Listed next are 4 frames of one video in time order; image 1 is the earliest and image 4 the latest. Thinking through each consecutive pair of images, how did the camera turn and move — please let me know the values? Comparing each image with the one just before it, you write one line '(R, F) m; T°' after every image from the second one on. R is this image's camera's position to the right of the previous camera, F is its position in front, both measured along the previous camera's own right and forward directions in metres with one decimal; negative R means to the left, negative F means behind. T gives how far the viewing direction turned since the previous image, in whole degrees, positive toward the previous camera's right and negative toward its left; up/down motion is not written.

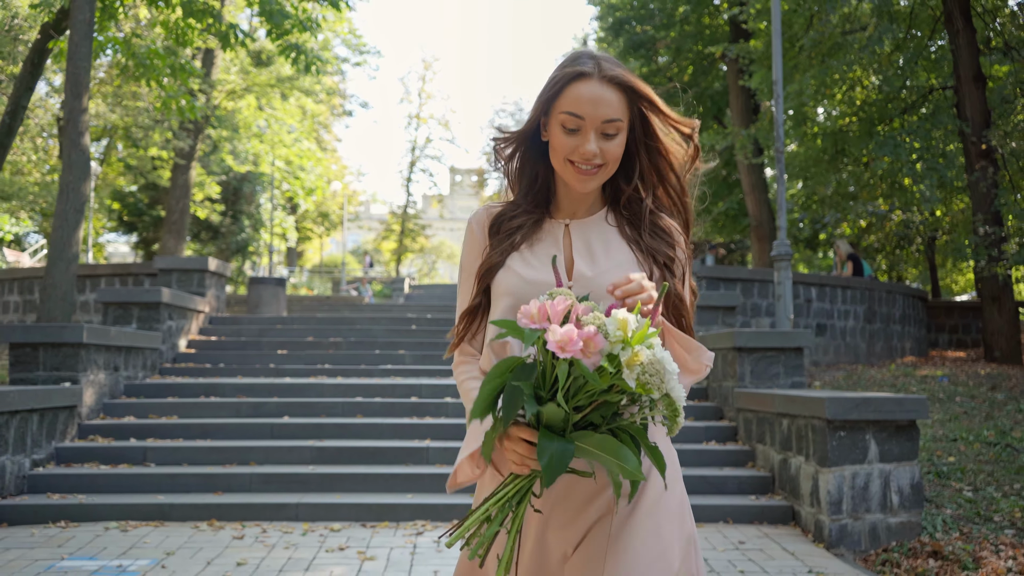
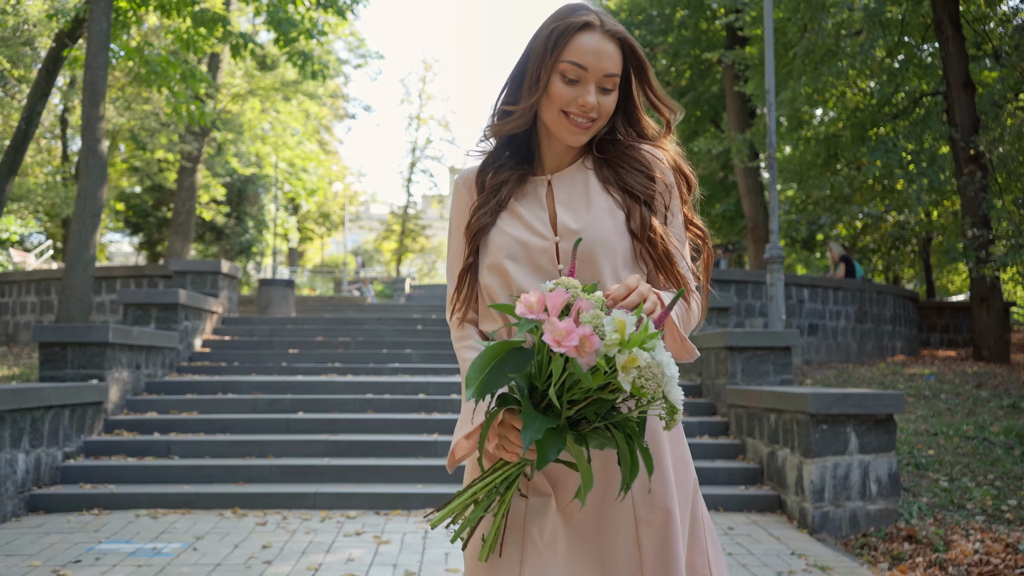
(0.0, -0.4) m; 0°
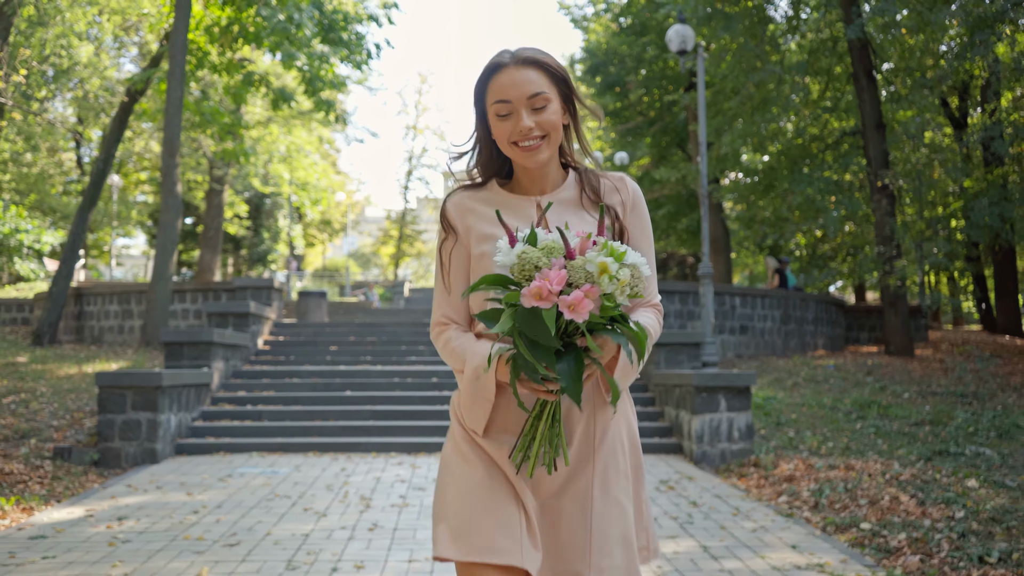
(+0.1, -3.0) m; 0°
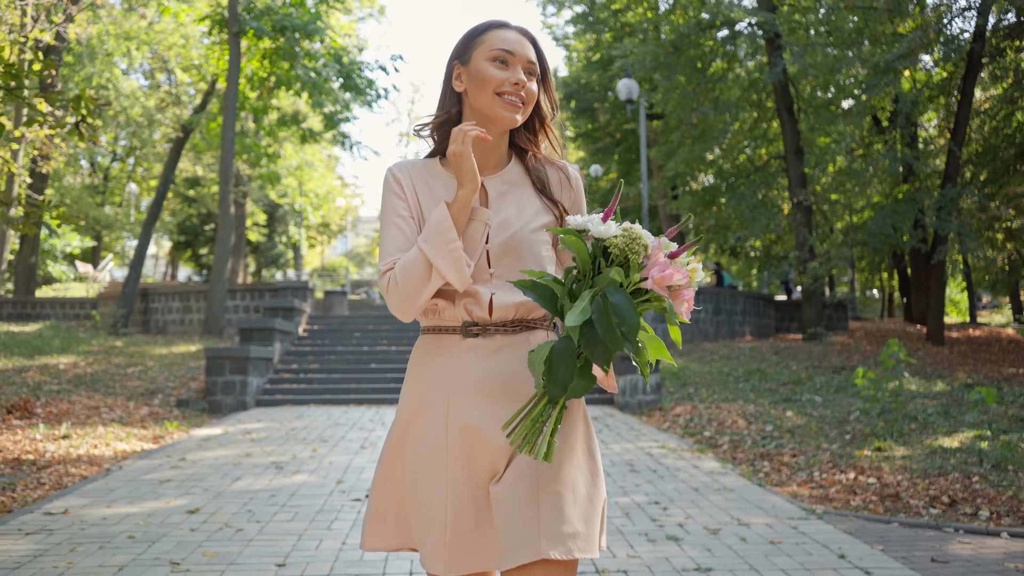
(+0.2, -3.8) m; +1°
